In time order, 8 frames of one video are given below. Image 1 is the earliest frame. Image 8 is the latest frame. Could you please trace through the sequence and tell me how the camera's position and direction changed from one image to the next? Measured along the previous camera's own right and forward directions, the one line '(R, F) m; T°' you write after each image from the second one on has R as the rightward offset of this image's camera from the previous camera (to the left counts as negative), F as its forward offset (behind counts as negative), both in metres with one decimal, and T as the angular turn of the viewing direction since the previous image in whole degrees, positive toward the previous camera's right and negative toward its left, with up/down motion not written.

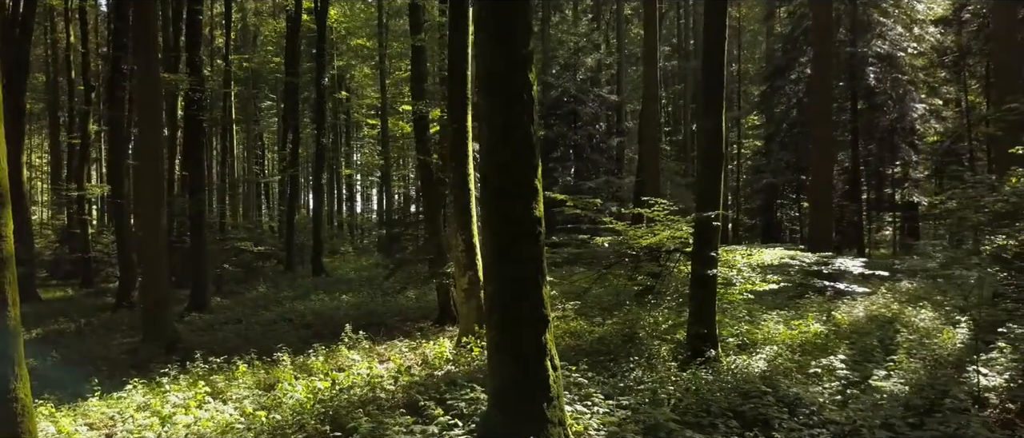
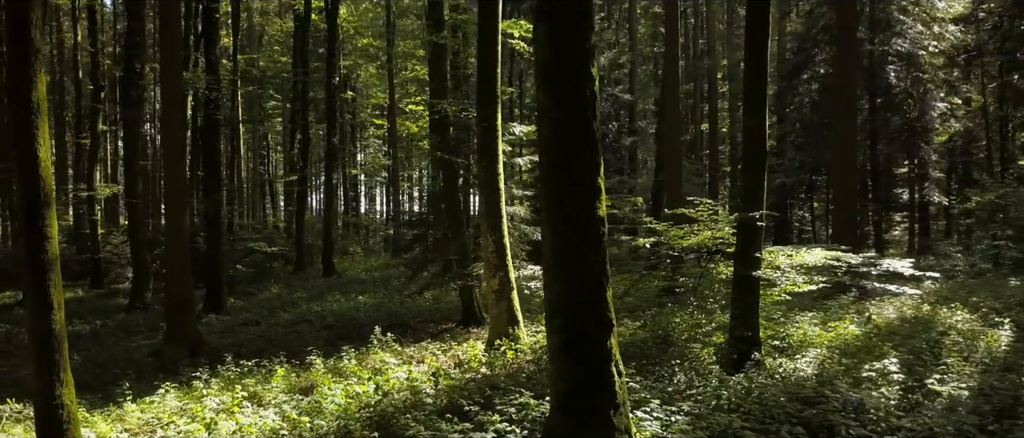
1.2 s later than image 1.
(-0.5, +0.2) m; 0°
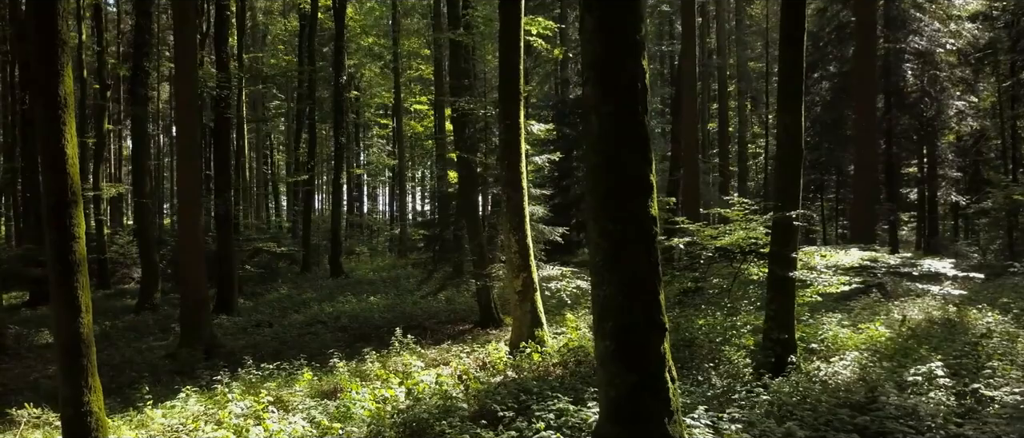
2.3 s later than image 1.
(-0.4, +0.2) m; 0°
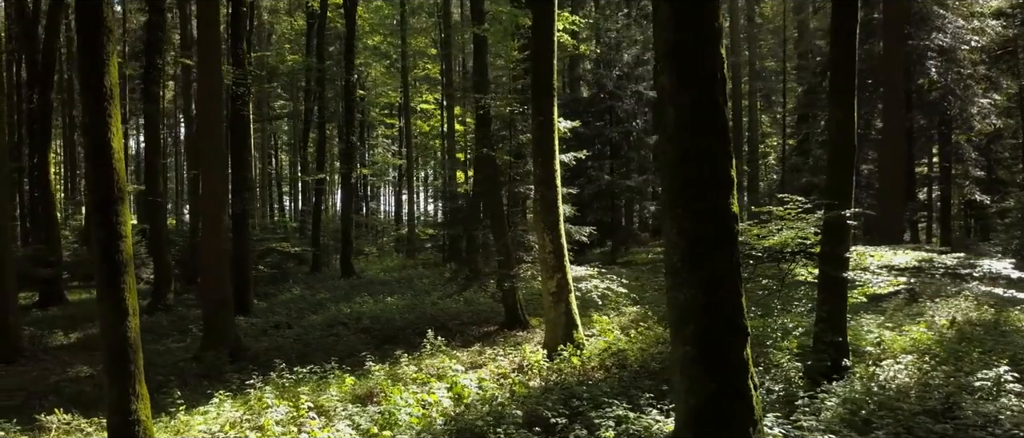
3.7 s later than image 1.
(-0.5, +0.3) m; 0°
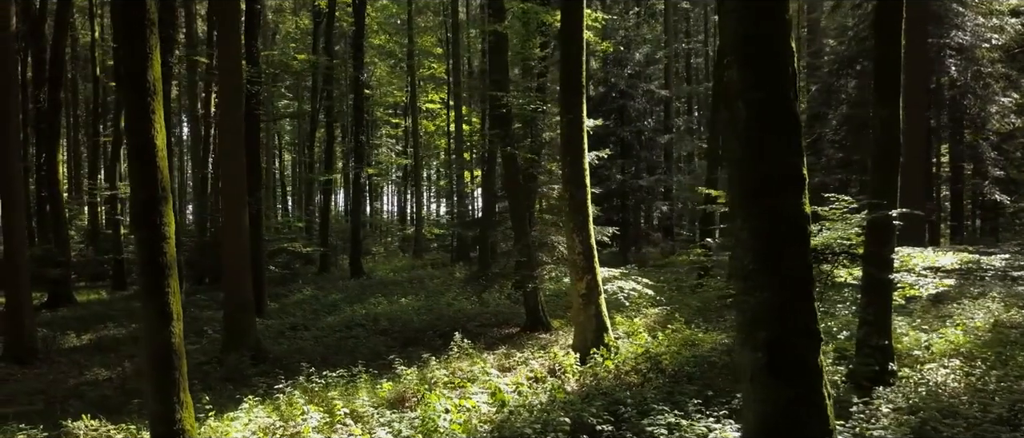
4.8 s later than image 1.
(-0.4, +0.2) m; 0°
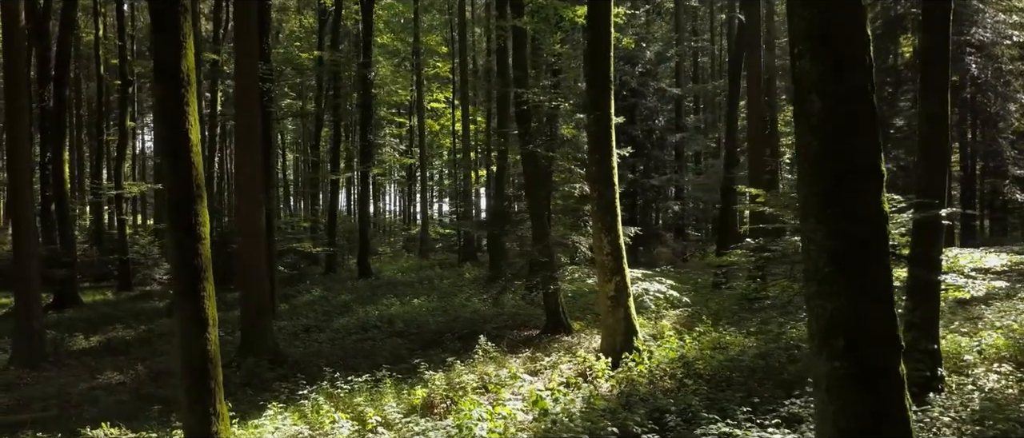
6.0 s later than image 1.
(-0.4, +0.3) m; 0°
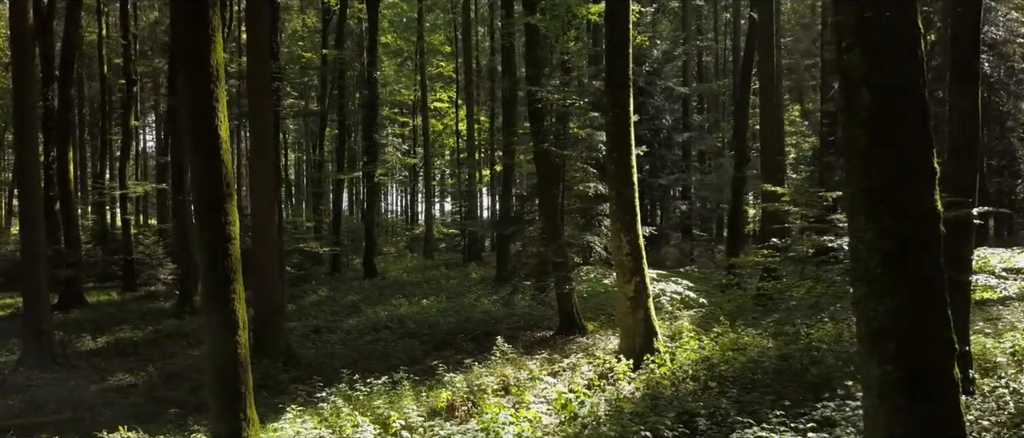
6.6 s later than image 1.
(-0.3, +0.1) m; 0°
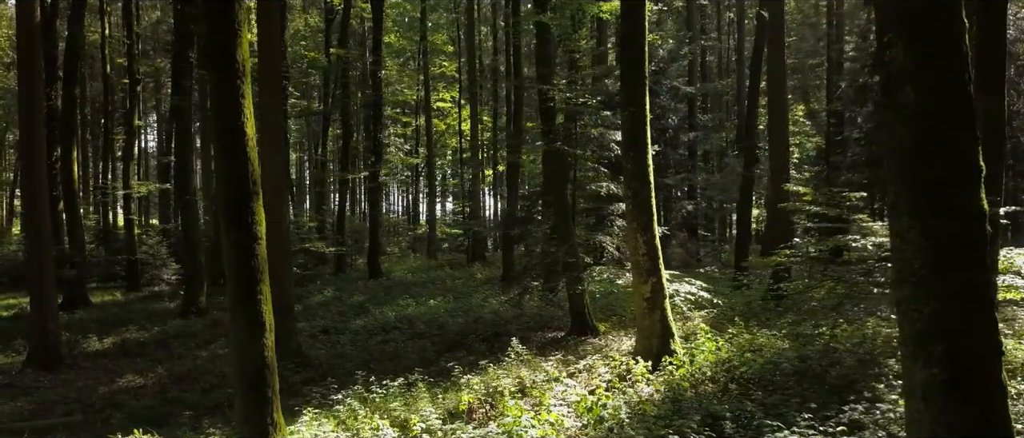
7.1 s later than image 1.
(-0.2, +0.1) m; 0°
